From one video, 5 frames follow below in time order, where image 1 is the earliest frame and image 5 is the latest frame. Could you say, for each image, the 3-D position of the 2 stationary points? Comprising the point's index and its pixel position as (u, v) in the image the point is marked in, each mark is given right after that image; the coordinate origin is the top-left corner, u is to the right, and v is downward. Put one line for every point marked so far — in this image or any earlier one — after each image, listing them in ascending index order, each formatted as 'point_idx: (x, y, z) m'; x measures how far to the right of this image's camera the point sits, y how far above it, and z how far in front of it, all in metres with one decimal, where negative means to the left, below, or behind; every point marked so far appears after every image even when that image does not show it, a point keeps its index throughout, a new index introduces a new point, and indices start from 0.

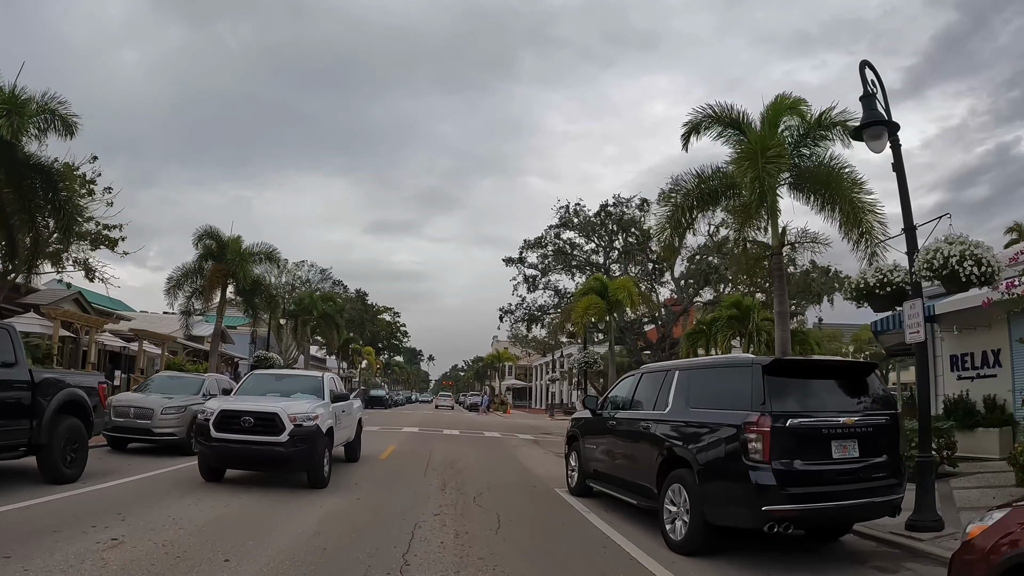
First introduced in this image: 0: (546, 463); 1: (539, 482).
0: (+0.9, -4.7, +18.3) m
1: (+0.5, -3.9, +13.9) m
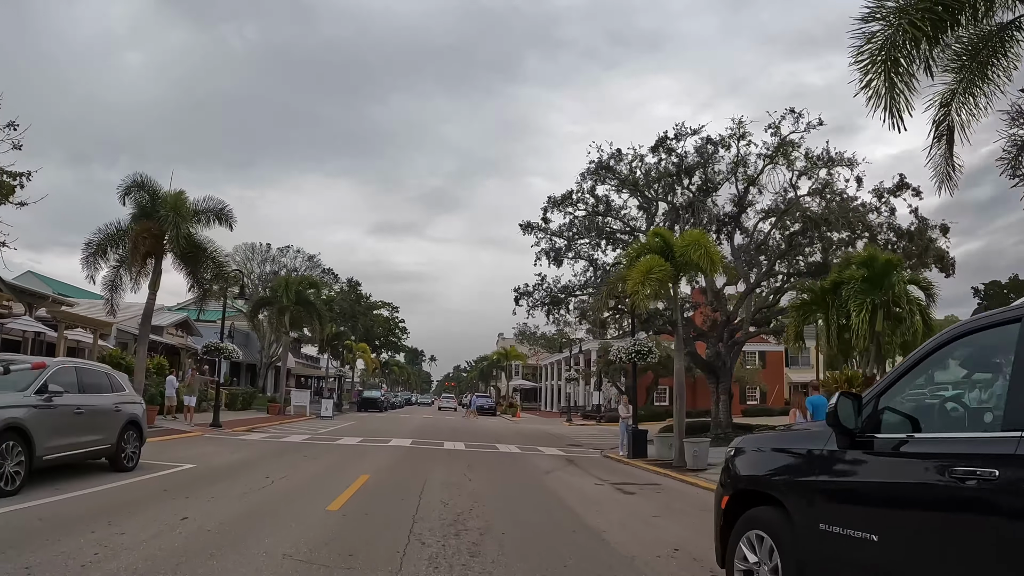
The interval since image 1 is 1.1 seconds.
0: (+1.6, -3.5, +11.2) m
1: (+1.2, -2.8, +6.8) m
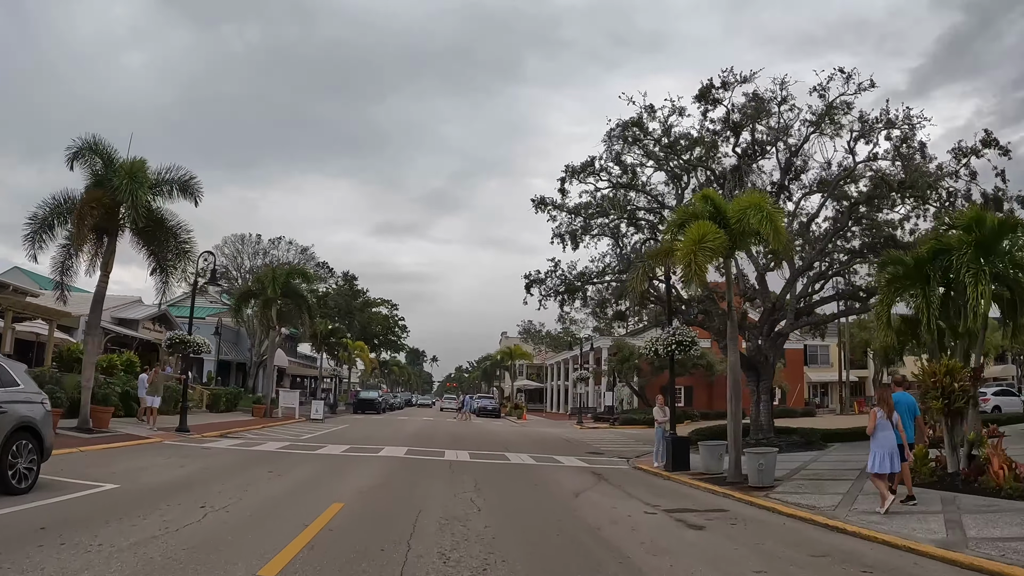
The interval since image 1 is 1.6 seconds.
0: (+1.9, -3.0, +7.9) m
1: (+1.5, -2.3, +3.4) m
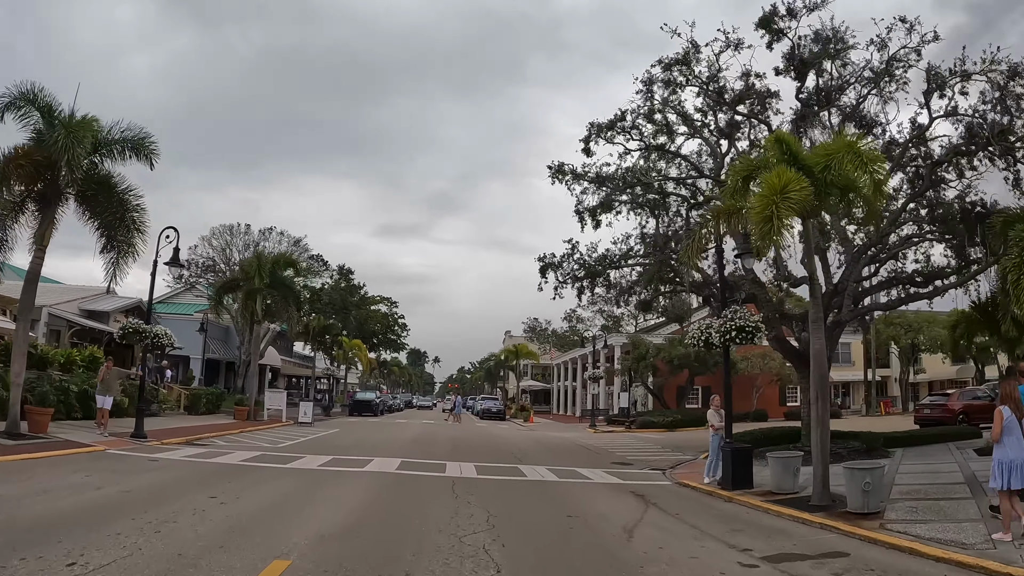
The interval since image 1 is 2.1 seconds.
0: (+2.2, -2.4, +4.6) m
1: (+1.9, -1.7, +0.2) m
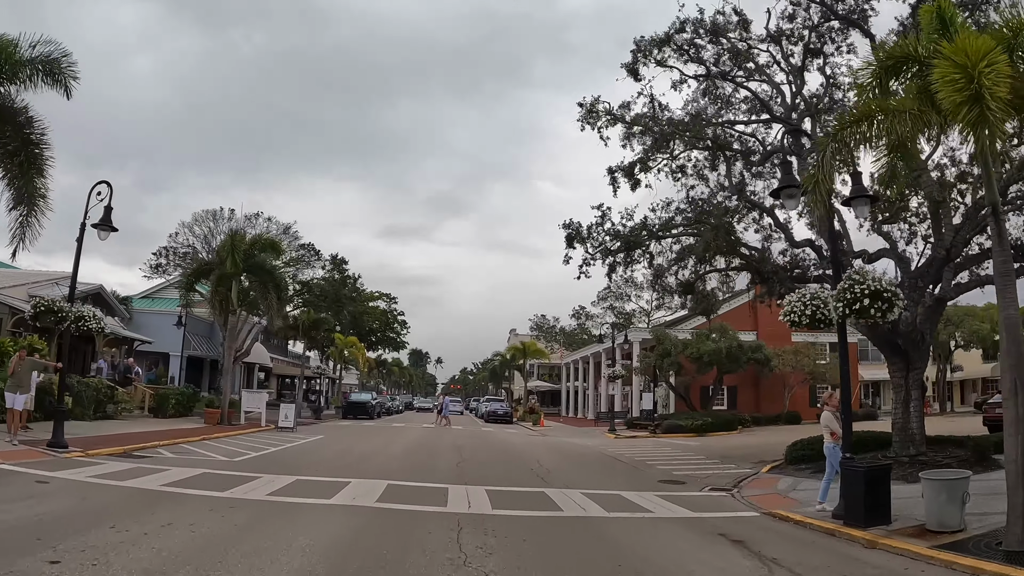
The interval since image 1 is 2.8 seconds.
0: (+2.6, -1.7, +0.6) m
1: (+2.2, -1.0, -3.9) m
